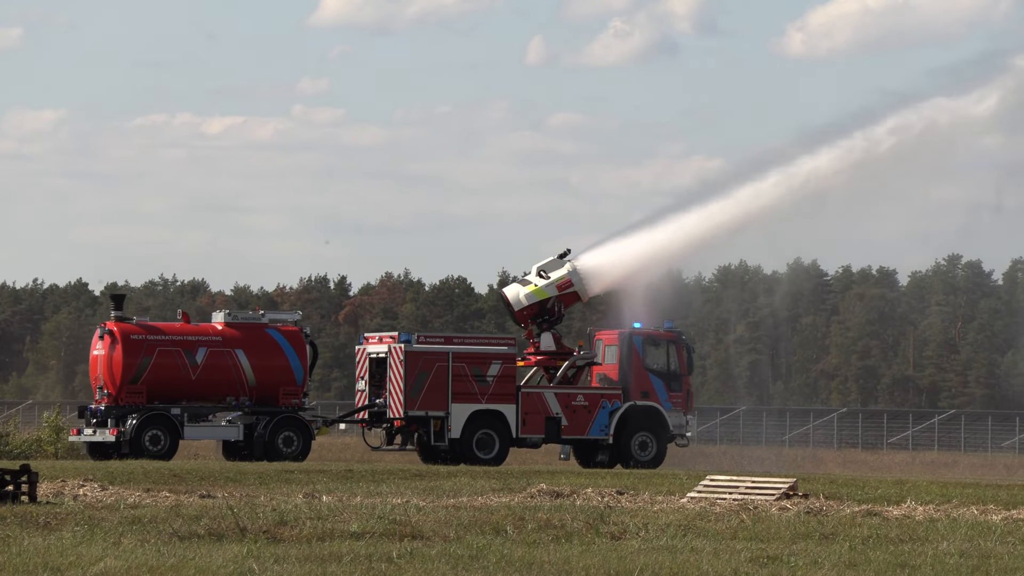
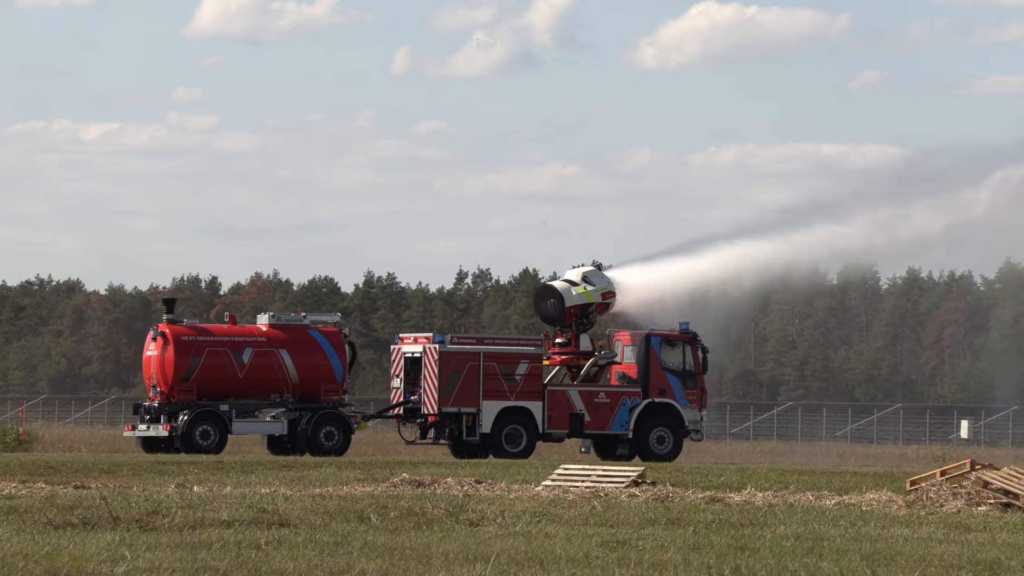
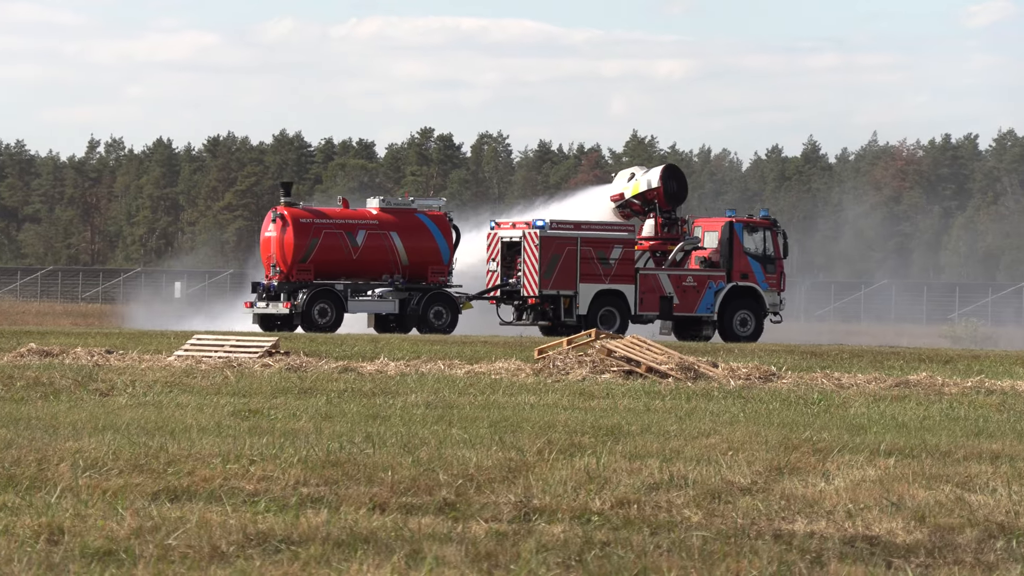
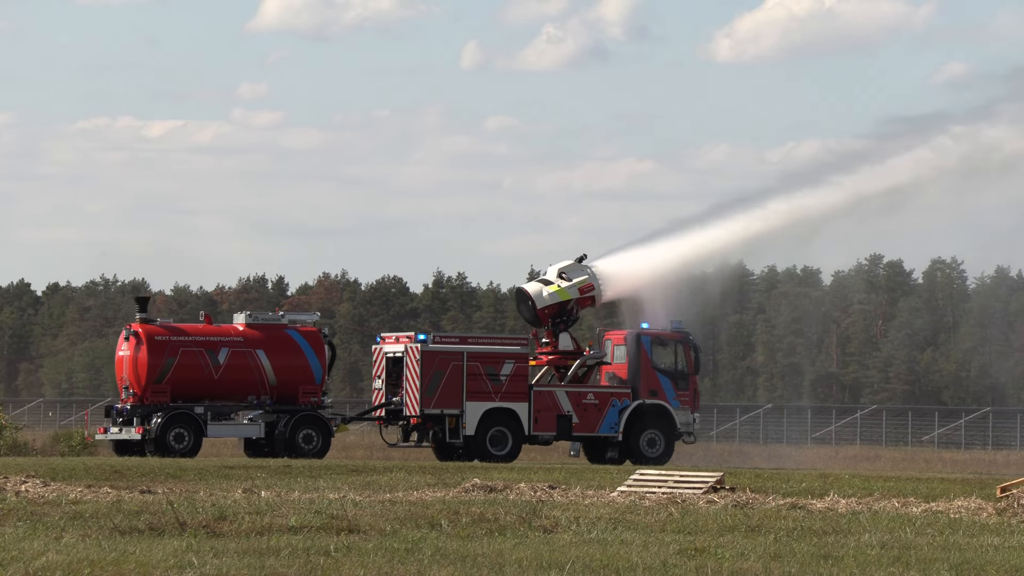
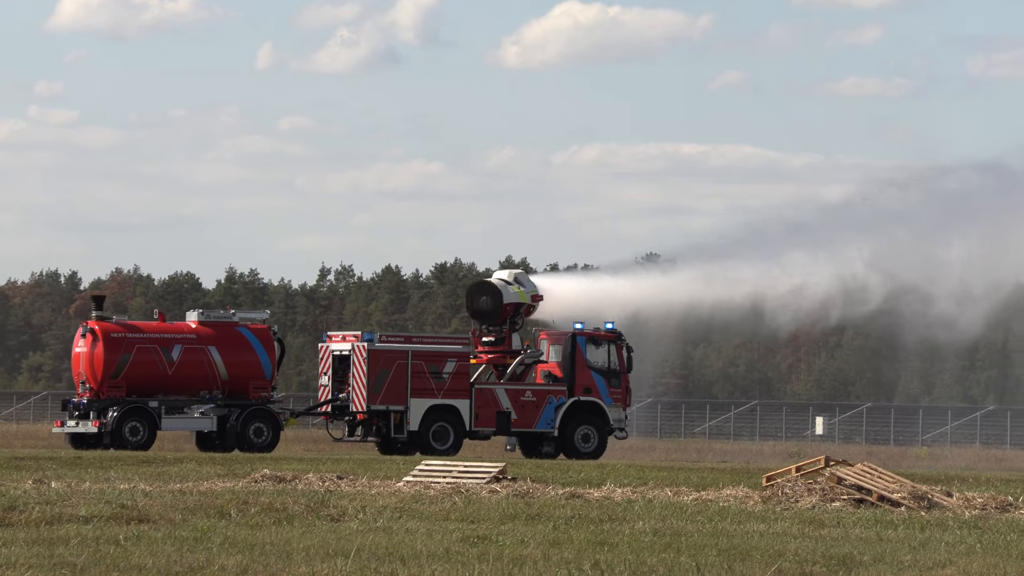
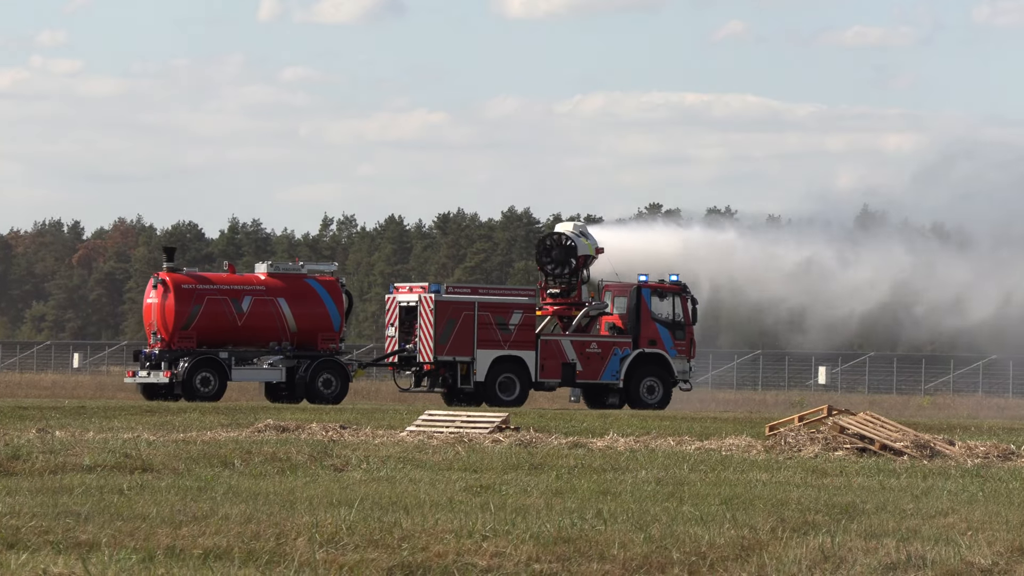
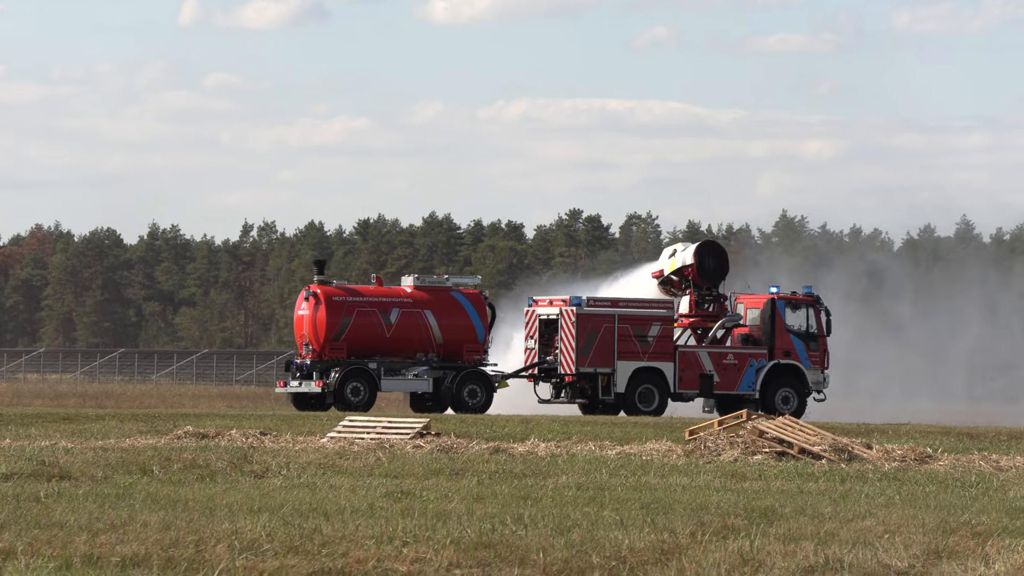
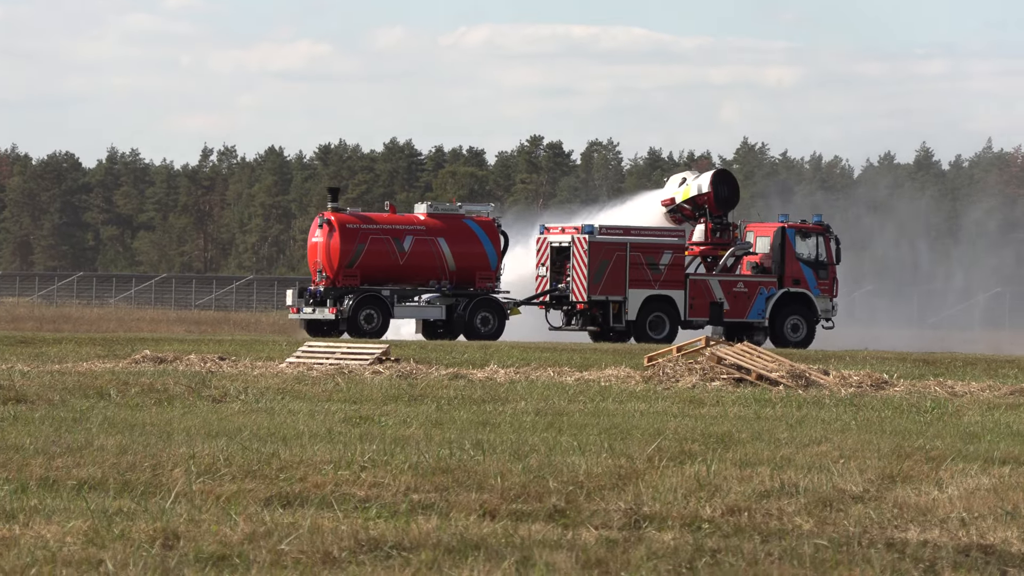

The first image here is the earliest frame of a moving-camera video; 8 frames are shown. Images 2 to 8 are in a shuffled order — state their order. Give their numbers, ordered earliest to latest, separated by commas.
4, 2, 5, 6, 7, 8, 3
